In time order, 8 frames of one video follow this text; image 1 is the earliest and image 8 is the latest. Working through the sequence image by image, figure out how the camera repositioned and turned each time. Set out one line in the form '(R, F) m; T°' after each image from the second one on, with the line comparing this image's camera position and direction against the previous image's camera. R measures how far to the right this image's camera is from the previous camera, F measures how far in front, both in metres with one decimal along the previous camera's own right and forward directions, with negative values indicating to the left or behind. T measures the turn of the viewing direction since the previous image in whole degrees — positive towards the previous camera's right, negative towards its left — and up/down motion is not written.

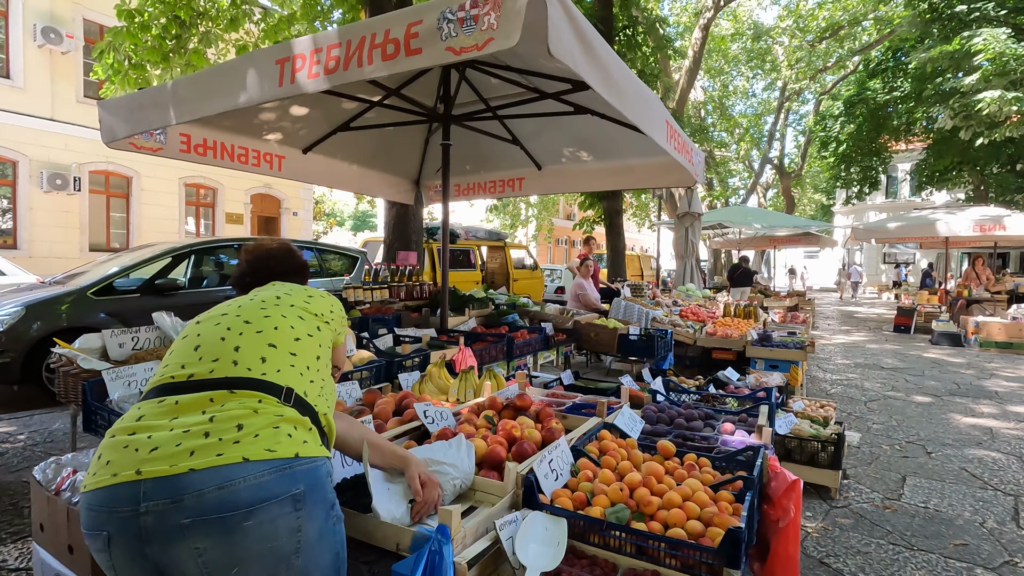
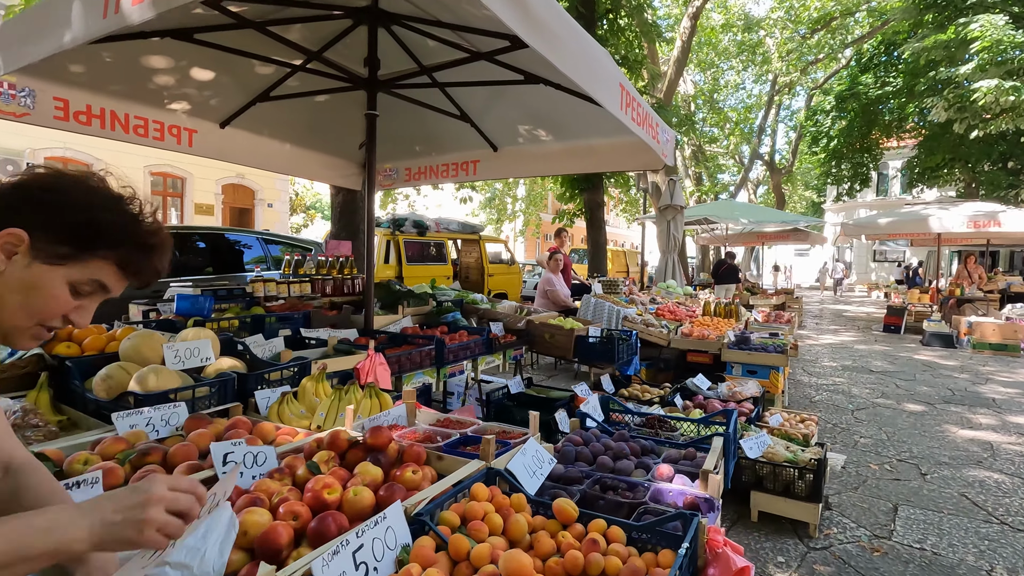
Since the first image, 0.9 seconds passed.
(+0.5, +0.7) m; +1°
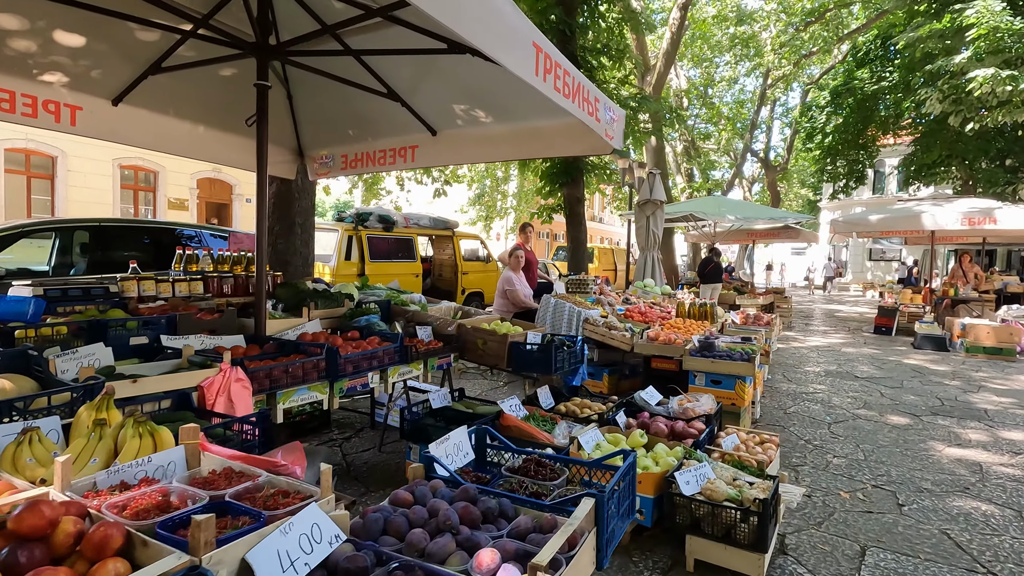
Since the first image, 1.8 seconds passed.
(+0.6, +0.6) m; 0°
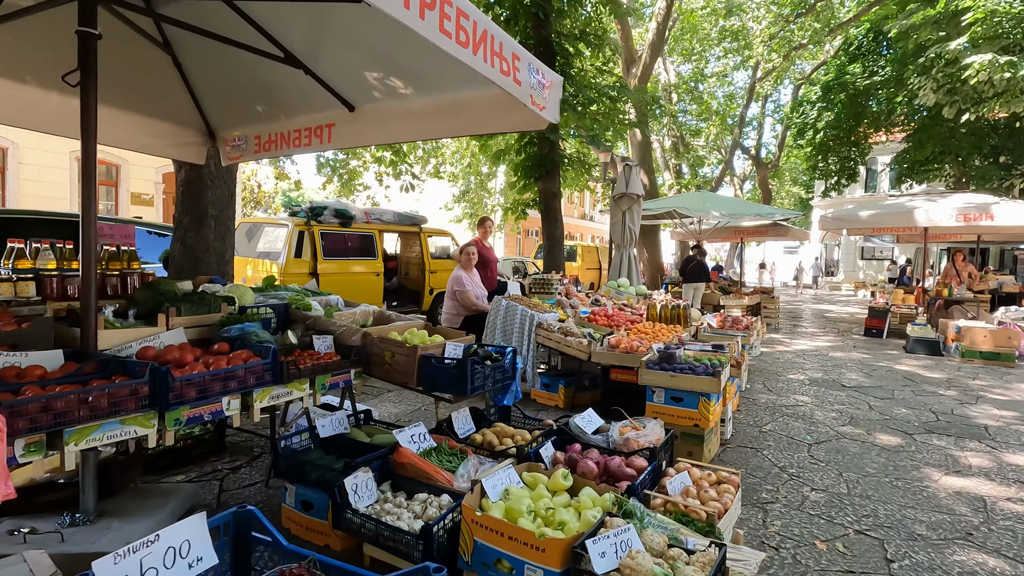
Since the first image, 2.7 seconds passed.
(+0.6, +0.7) m; +1°
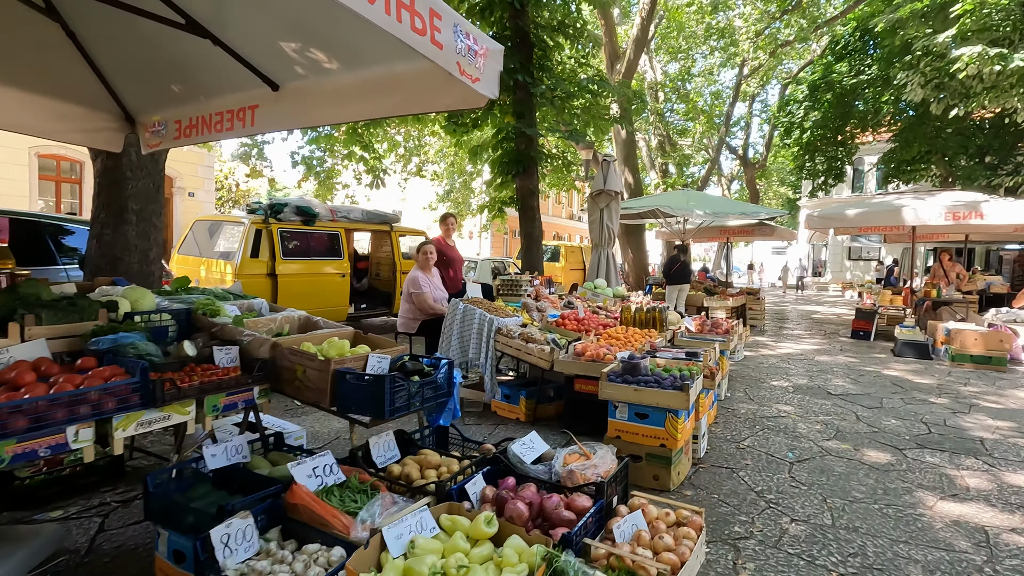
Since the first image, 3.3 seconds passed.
(+0.3, +0.5) m; +1°
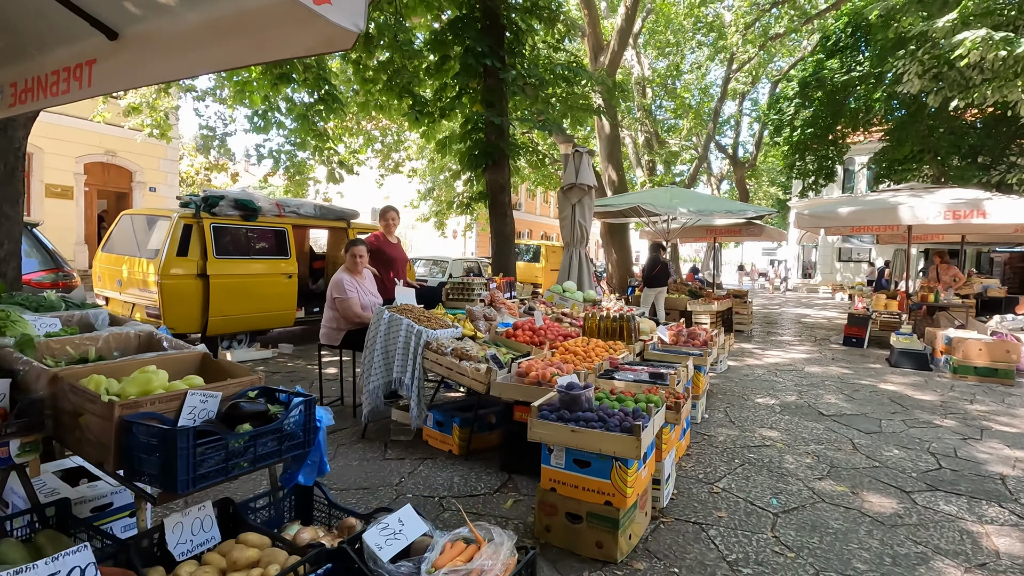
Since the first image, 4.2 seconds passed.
(+0.5, +0.9) m; +1°
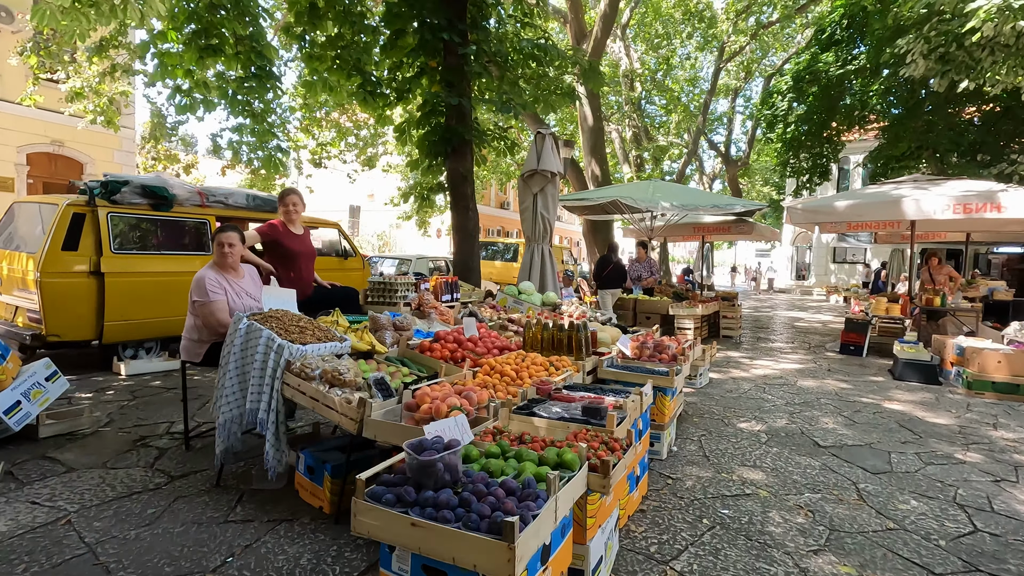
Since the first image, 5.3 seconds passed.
(+0.6, +1.1) m; +1°
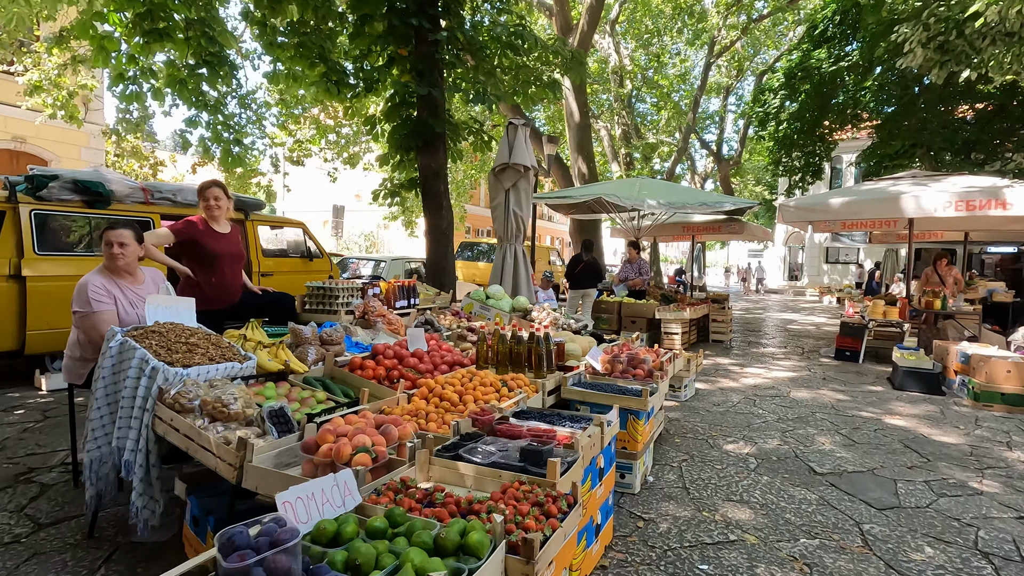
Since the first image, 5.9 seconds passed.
(+0.3, +0.6) m; +1°
